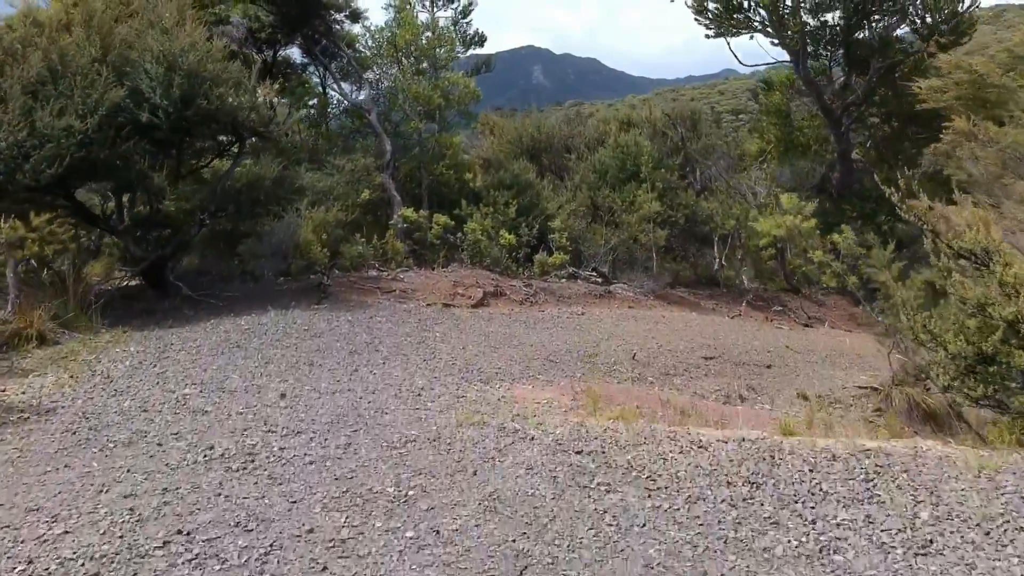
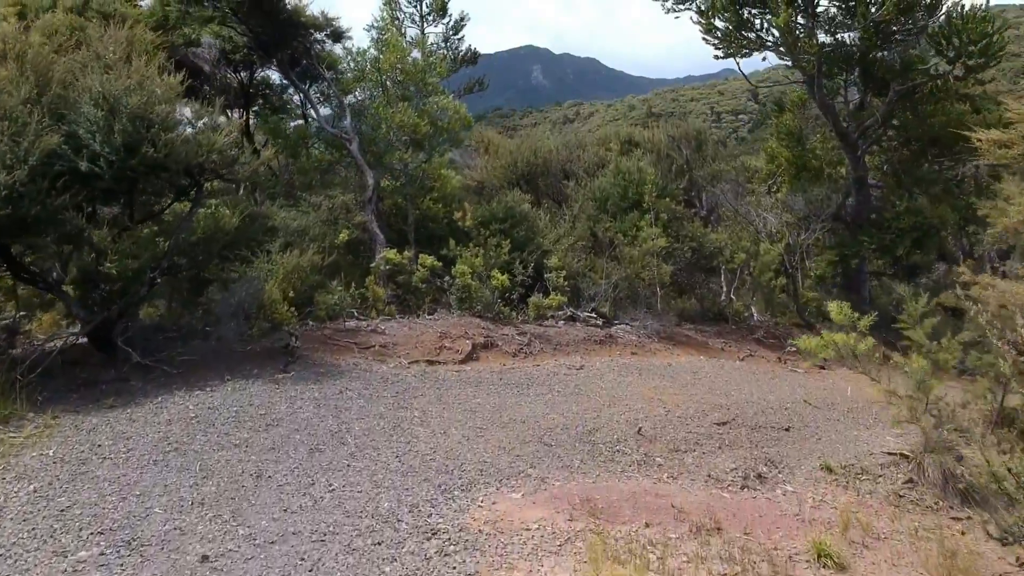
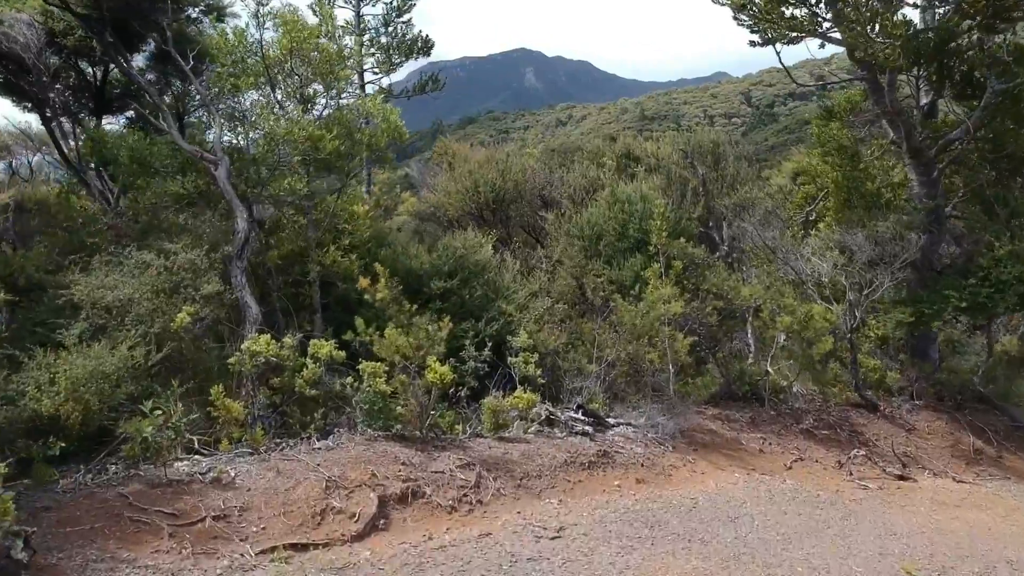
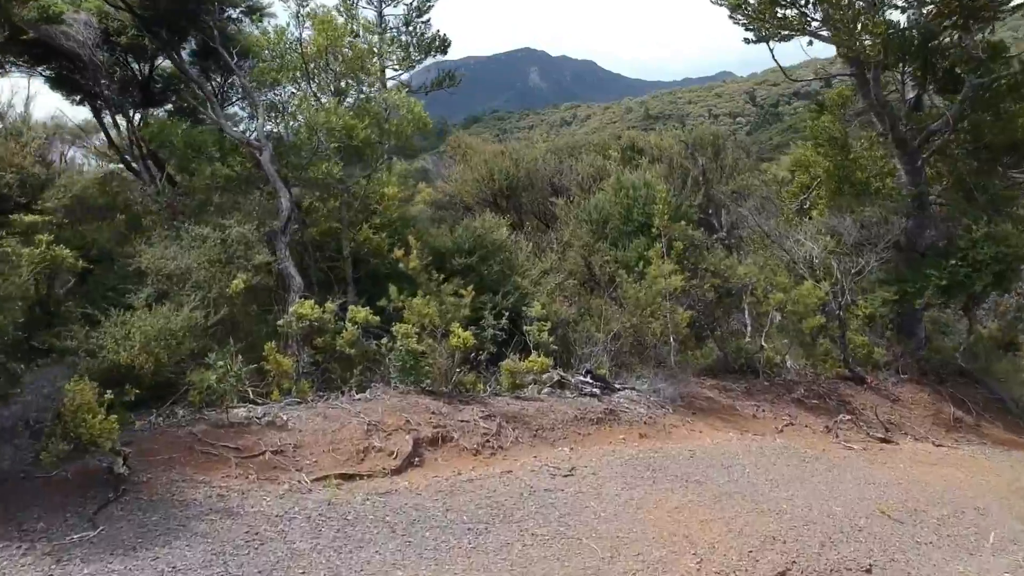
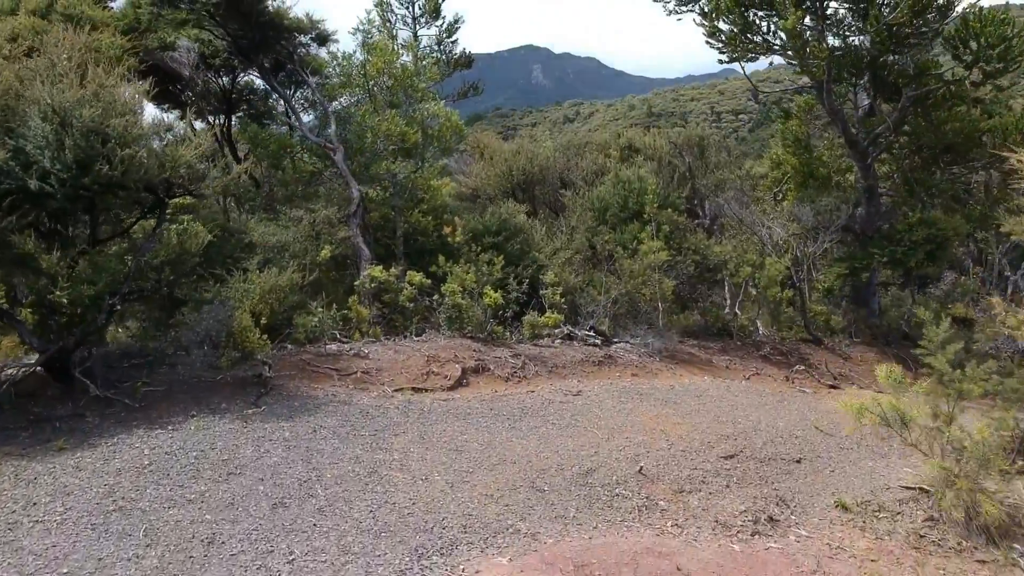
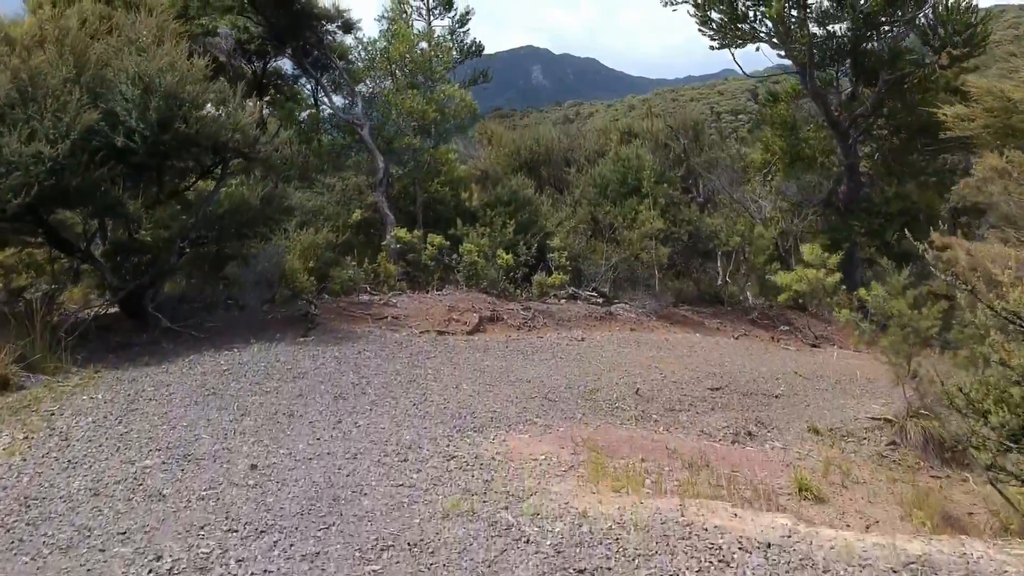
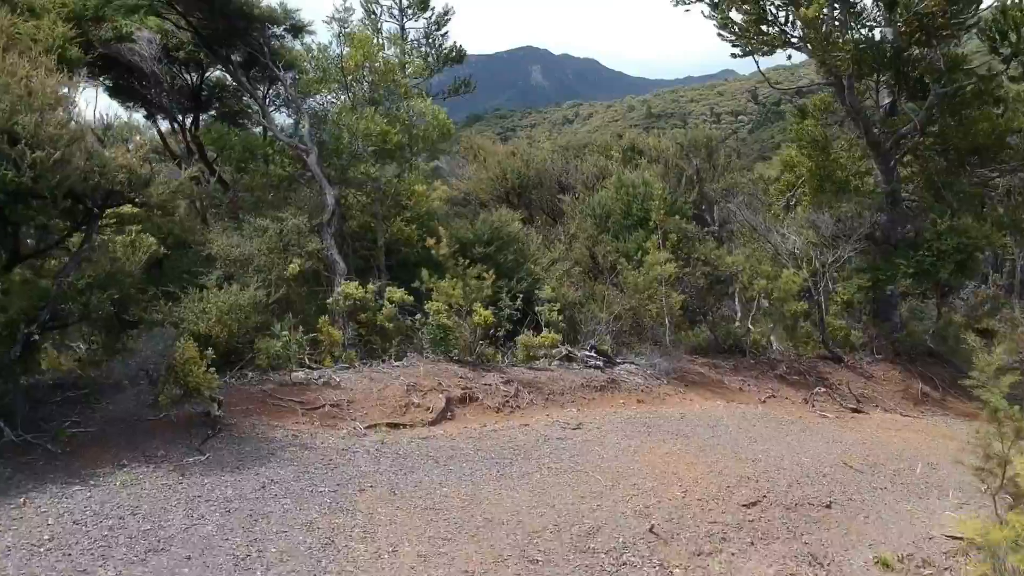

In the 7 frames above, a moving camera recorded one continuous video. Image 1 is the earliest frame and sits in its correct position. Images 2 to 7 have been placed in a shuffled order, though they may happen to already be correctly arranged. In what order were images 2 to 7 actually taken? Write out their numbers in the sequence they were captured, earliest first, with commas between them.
6, 2, 5, 7, 4, 3
